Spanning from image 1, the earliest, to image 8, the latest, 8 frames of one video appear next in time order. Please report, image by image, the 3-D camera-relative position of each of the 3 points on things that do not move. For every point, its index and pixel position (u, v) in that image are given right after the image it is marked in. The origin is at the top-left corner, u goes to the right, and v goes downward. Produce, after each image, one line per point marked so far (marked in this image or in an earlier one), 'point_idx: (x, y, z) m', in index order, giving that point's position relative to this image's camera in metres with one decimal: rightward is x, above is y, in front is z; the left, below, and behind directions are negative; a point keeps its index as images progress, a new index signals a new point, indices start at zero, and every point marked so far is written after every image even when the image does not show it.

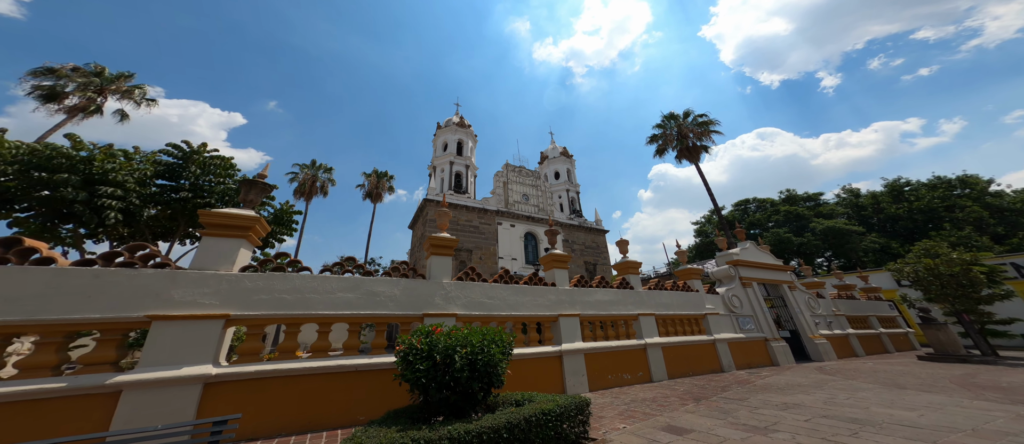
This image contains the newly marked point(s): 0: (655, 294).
0: (+3.2, -1.6, +6.6) m
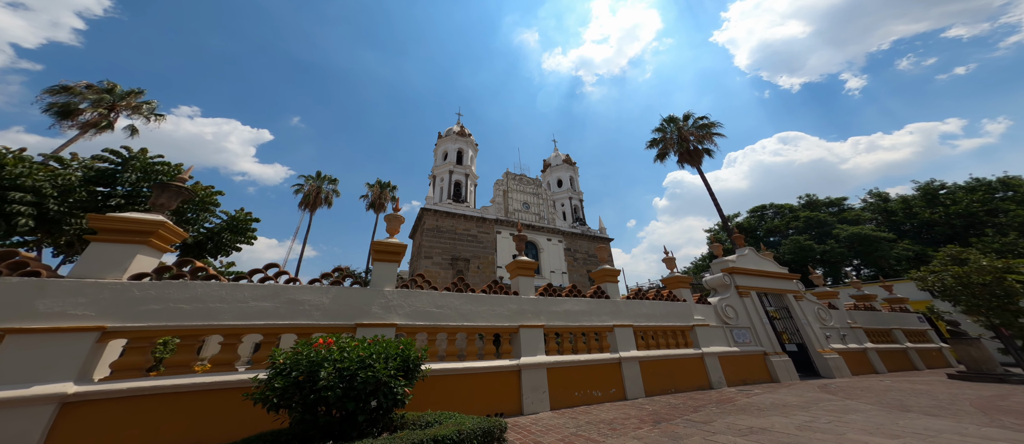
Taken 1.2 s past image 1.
0: (+2.6, -1.7, +6.1) m
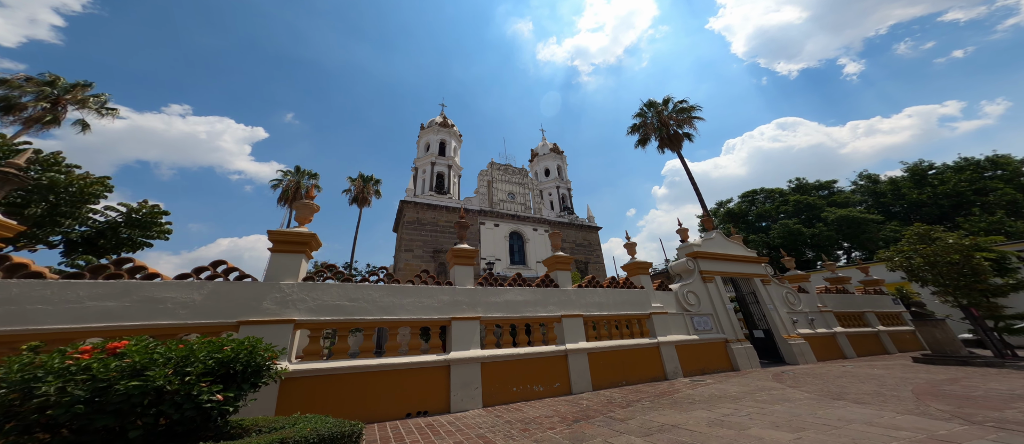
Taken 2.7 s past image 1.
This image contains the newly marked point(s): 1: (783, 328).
0: (+1.5, -1.4, +5.9) m
1: (+7.2, -2.8, +7.9) m
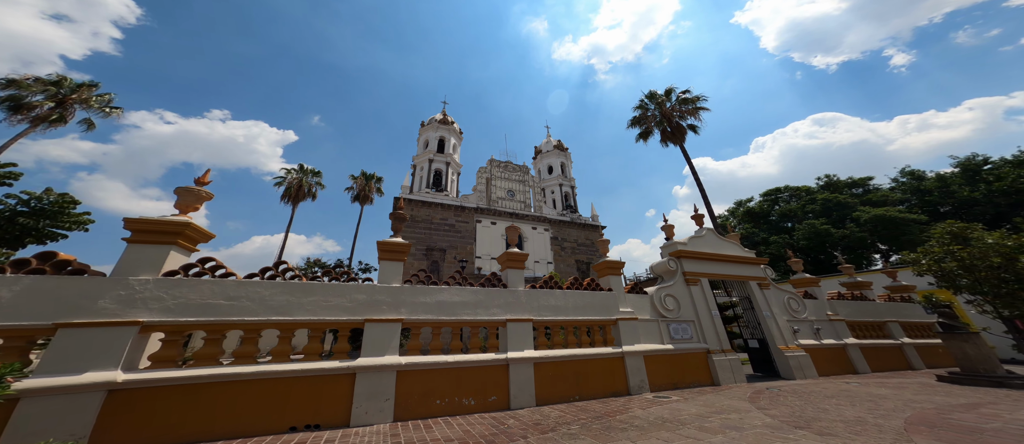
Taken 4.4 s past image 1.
0: (+0.5, -1.3, +5.3) m
1: (+6.3, -2.7, +7.0) m
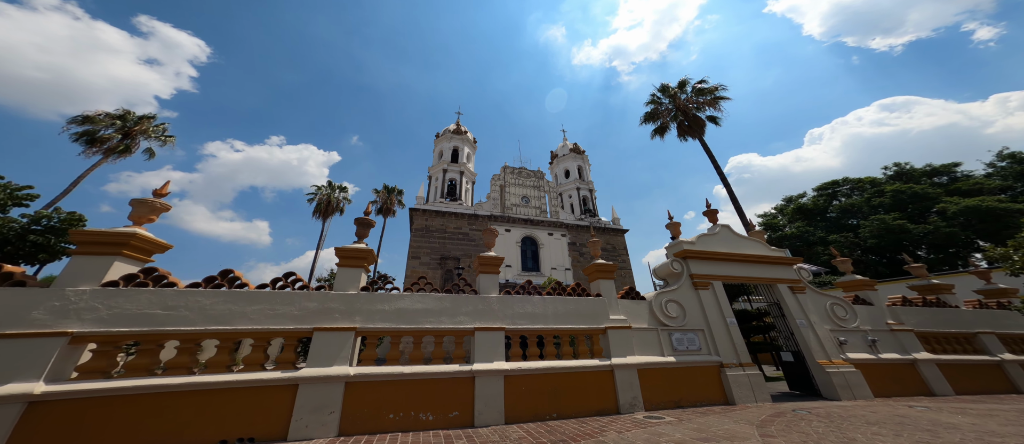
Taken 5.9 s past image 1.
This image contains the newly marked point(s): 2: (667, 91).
0: (+0.1, -1.3, +4.9) m
1: (+6.0, -2.5, +5.9) m
2: (+7.8, +6.4, +14.8) m
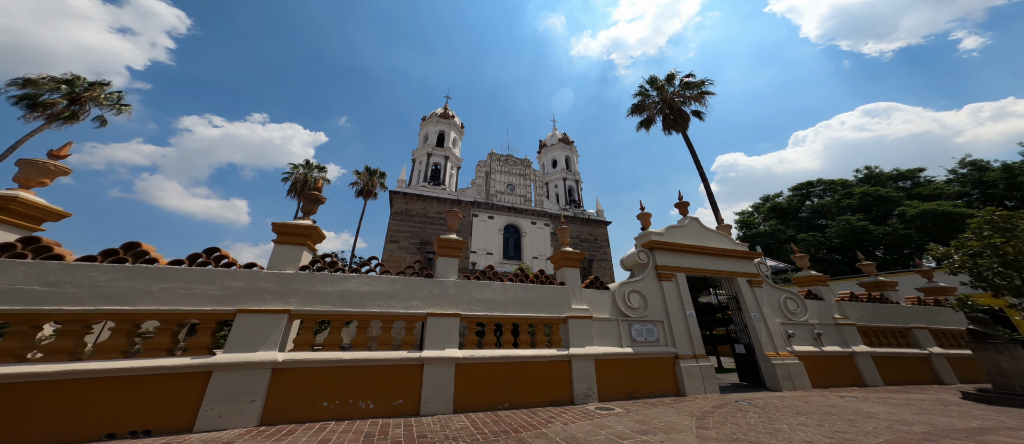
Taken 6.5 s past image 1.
0: (-0.6, -1.0, +4.7) m
1: (+5.3, -2.5, +6.0) m
2: (+7.0, +6.8, +14.6) m
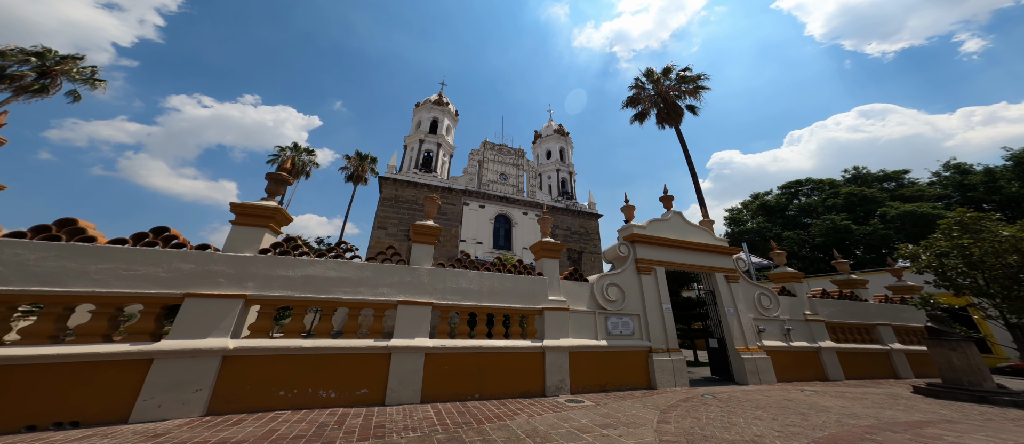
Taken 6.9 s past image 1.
0: (-1.0, -0.8, +4.6) m
1: (+4.8, -2.4, +6.1) m
2: (+6.7, +7.1, +14.4) m
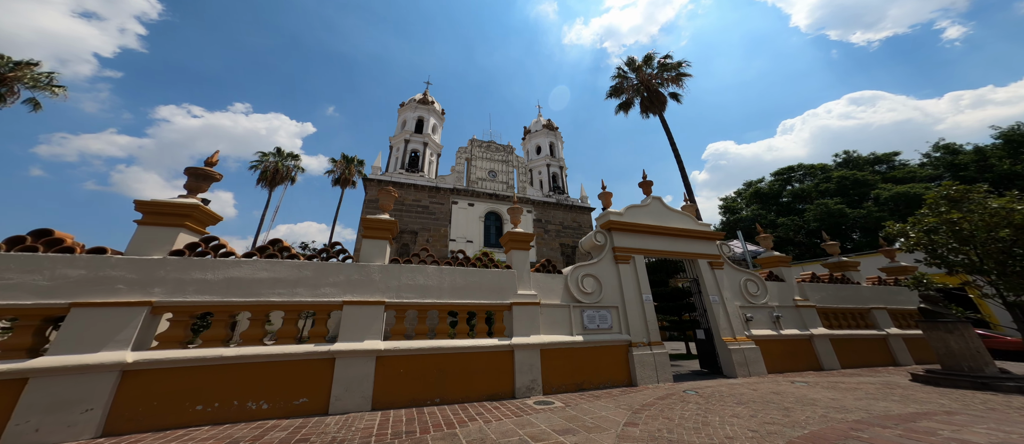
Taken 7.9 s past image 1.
0: (-1.5, -0.7, +4.2) m
1: (+4.3, -2.1, +5.8) m
2: (+5.7, +7.5, +14.1) m
